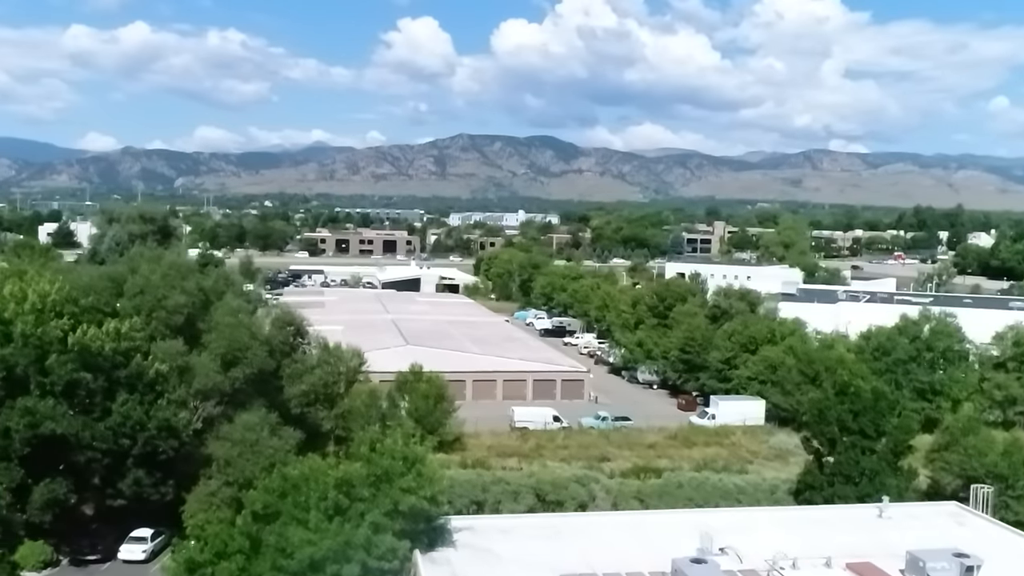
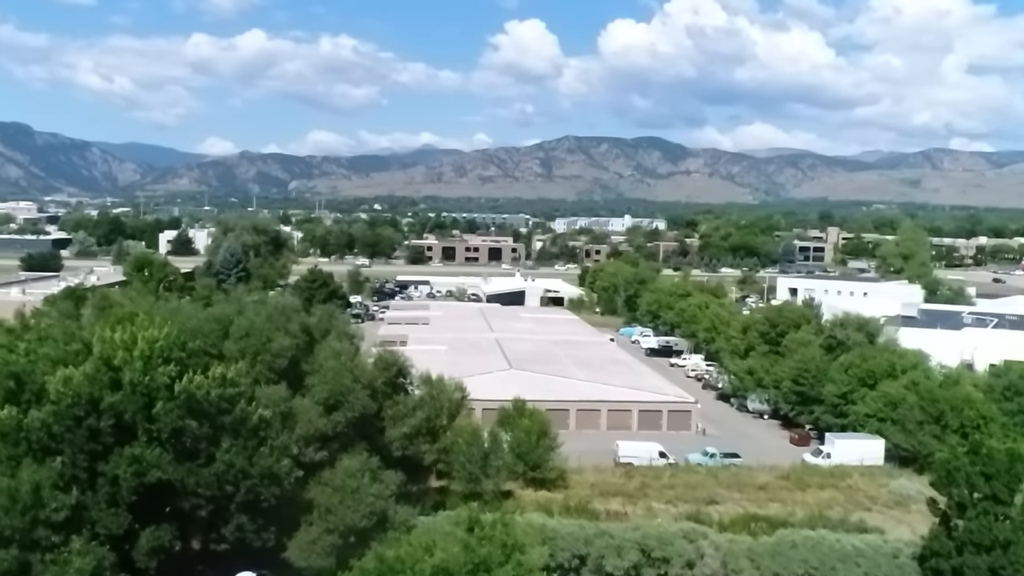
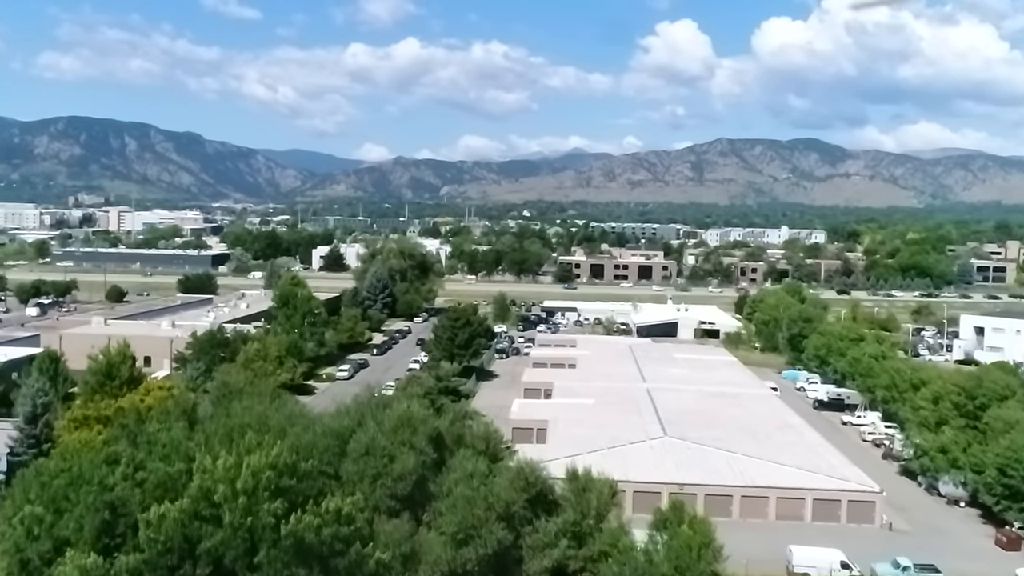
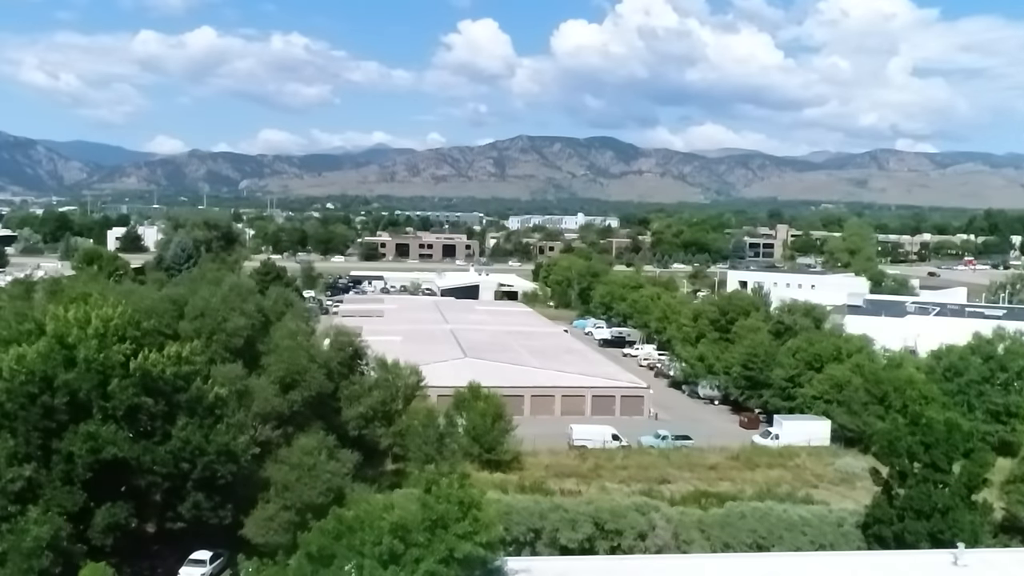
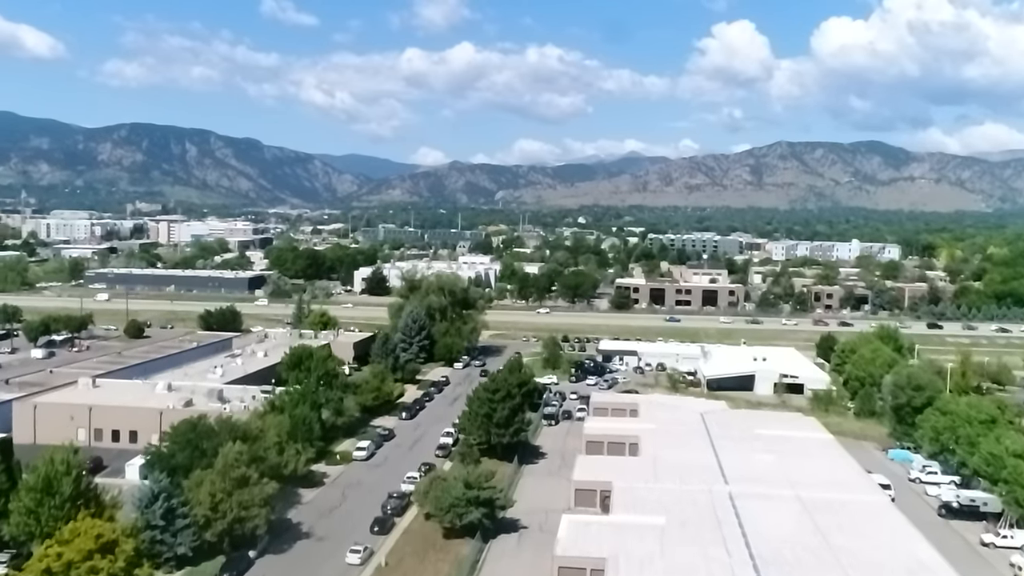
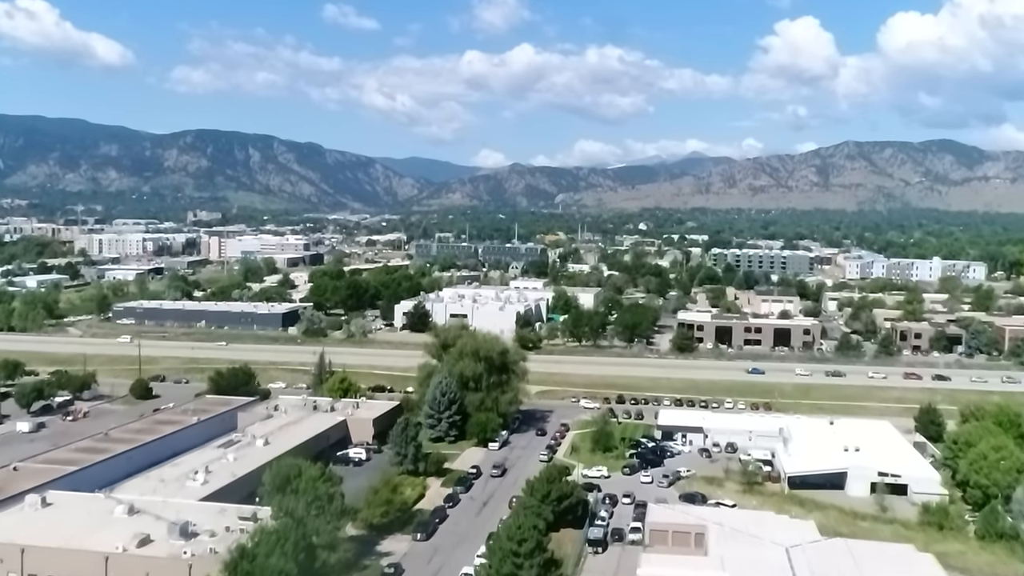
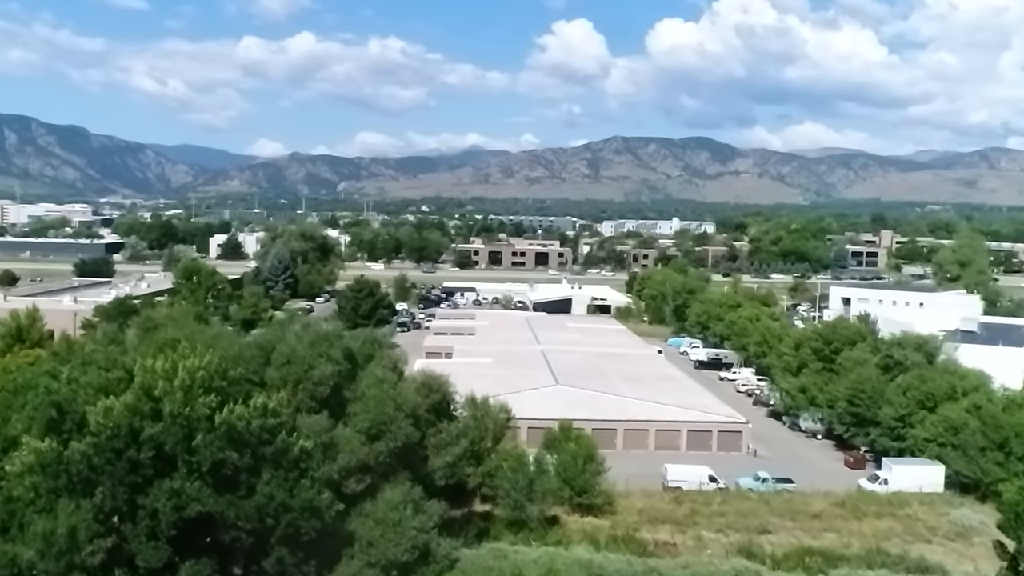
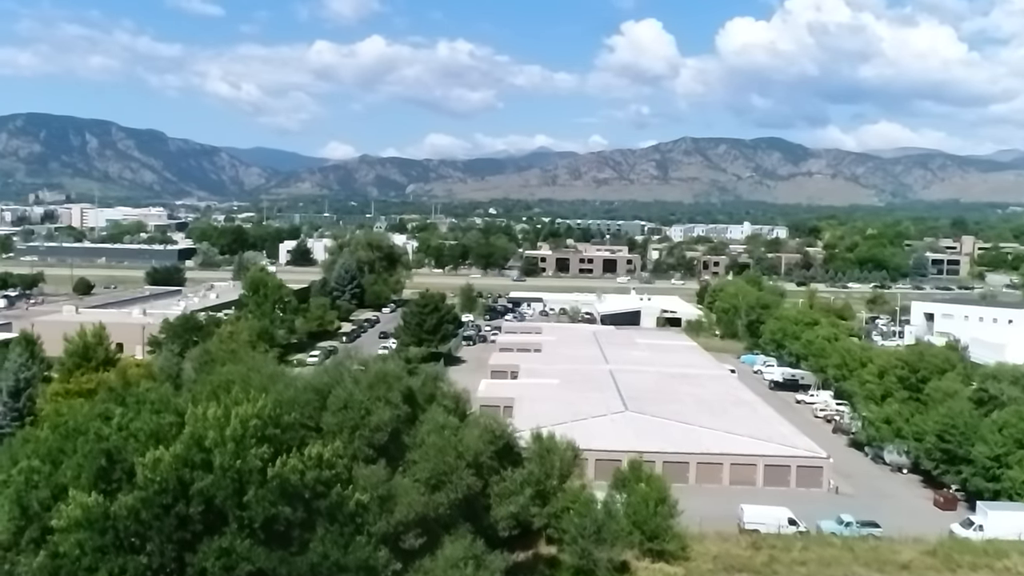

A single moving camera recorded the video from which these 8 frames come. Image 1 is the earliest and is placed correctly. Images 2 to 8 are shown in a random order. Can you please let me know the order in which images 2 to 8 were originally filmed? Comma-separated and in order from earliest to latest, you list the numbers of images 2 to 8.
4, 2, 7, 8, 3, 5, 6
